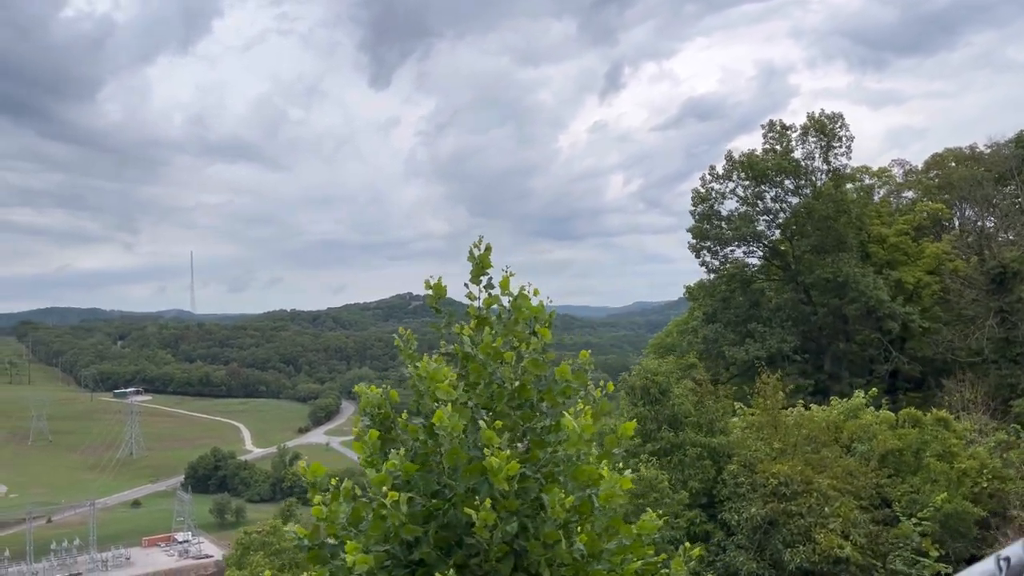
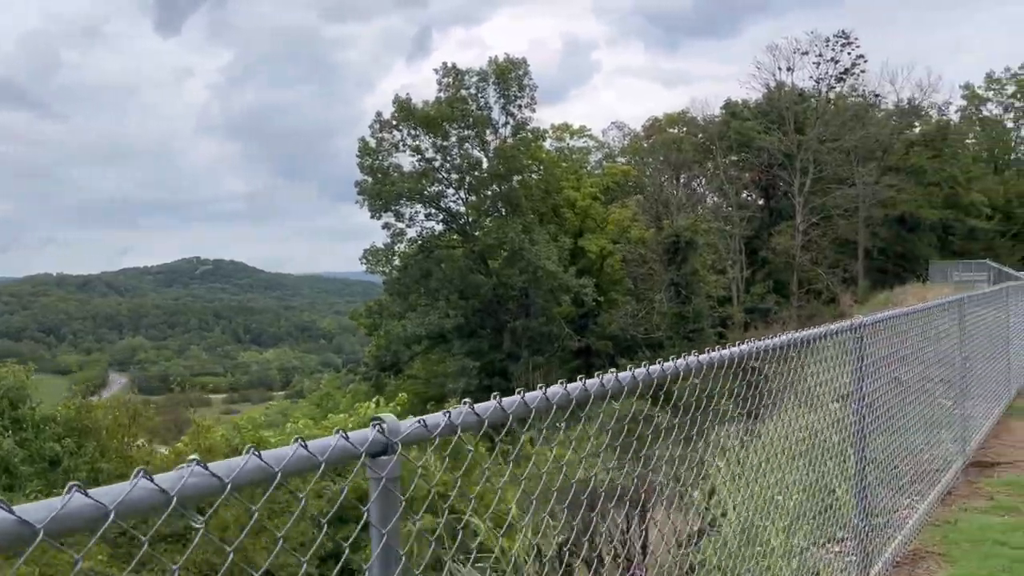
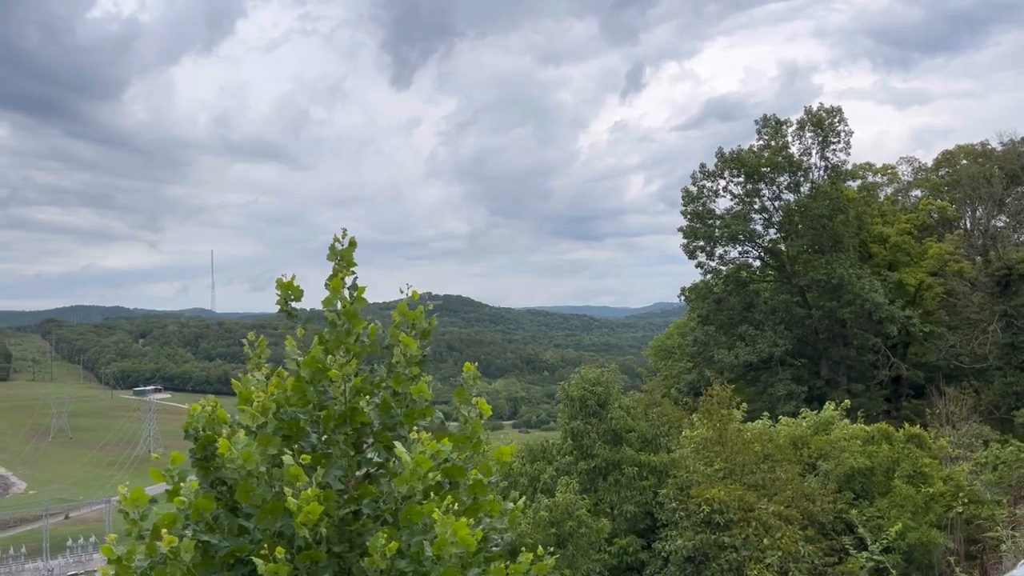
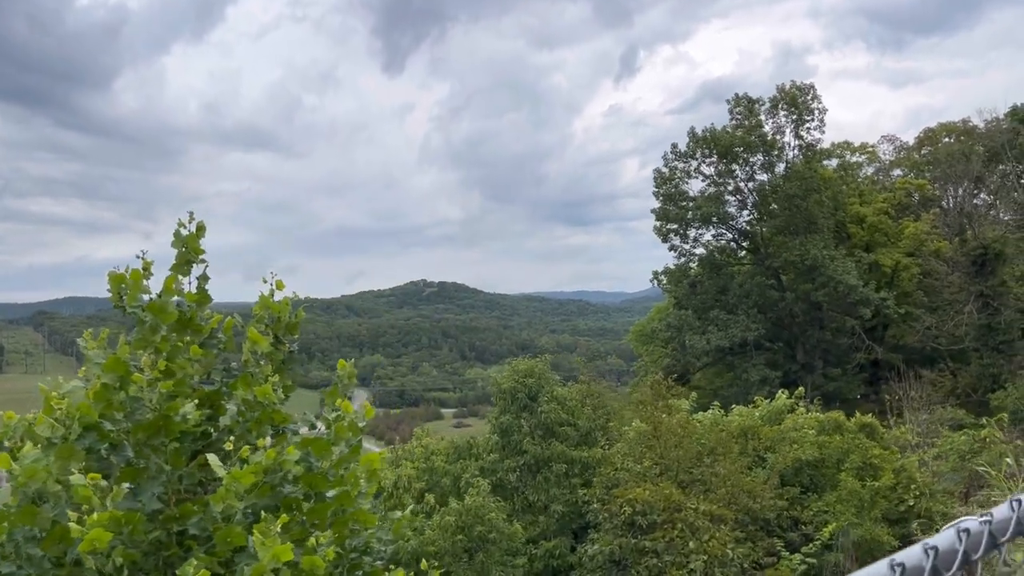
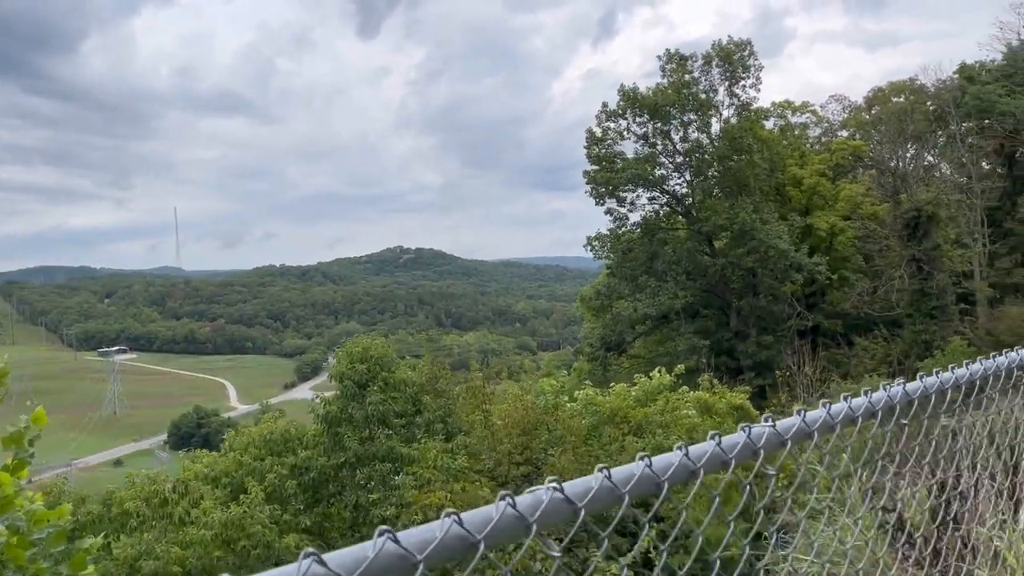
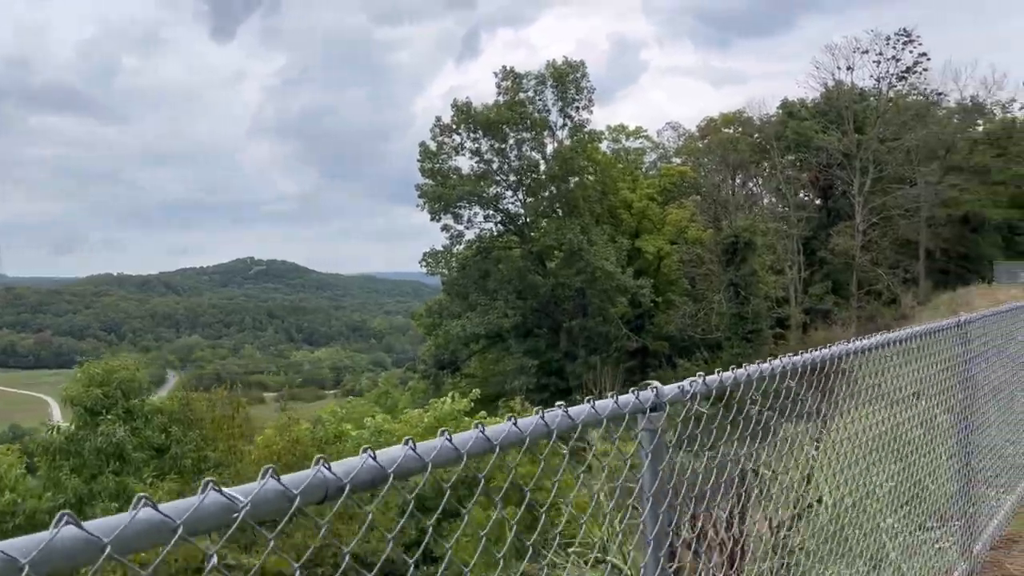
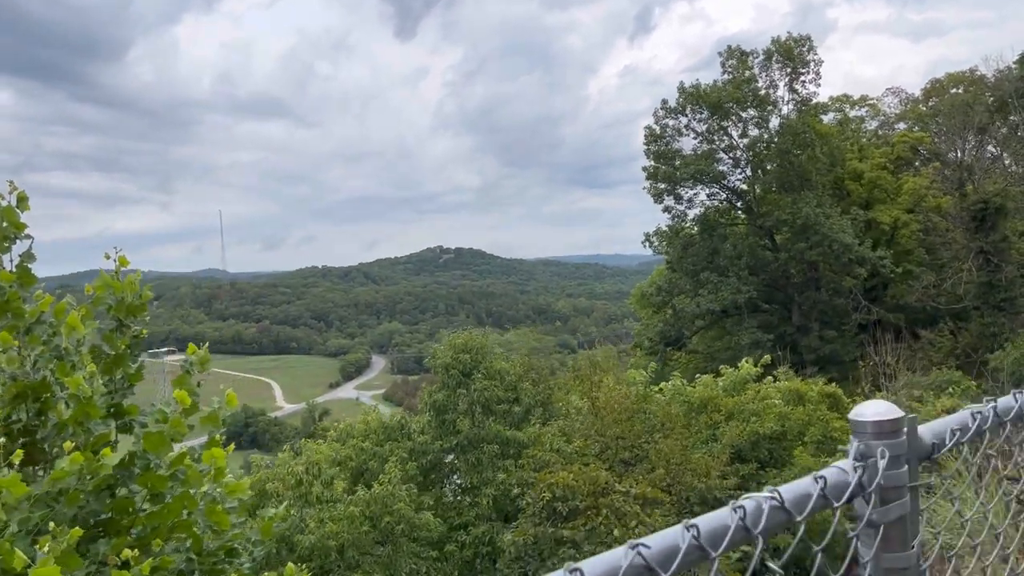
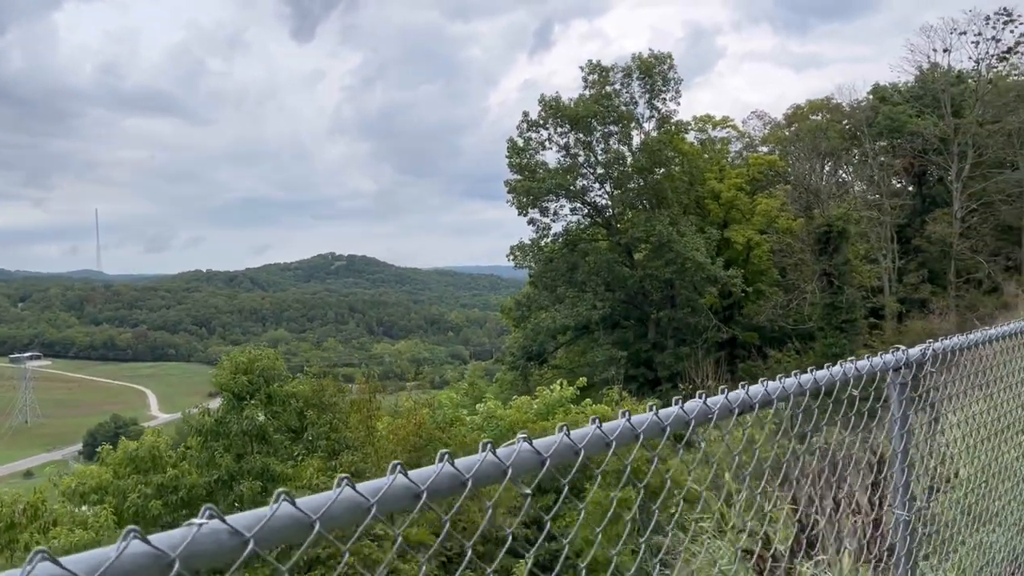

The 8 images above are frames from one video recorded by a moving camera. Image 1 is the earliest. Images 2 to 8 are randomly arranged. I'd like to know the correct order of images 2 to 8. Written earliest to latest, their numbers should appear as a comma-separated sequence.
3, 4, 7, 5, 8, 6, 2
